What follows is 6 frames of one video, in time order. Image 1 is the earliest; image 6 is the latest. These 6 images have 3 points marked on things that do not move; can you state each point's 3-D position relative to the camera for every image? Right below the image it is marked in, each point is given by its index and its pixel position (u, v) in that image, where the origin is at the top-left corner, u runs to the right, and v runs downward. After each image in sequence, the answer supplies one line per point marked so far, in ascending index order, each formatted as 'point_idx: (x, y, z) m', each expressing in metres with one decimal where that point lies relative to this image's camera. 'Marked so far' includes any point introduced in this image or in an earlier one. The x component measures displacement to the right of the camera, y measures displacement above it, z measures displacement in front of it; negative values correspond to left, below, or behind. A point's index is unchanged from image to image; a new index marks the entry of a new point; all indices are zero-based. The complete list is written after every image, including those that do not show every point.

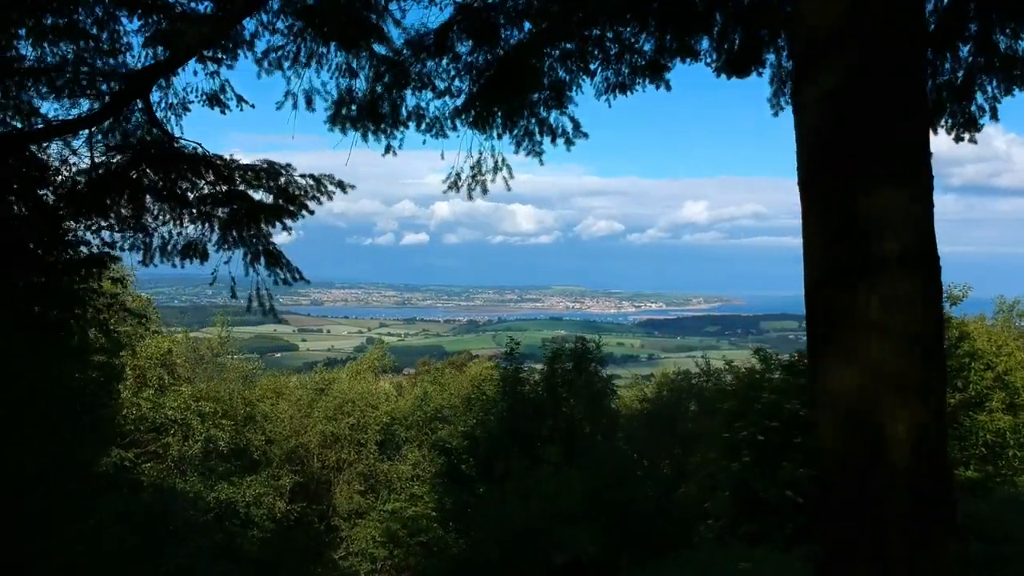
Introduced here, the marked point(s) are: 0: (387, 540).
0: (-3.0, -6.0, +18.4) m
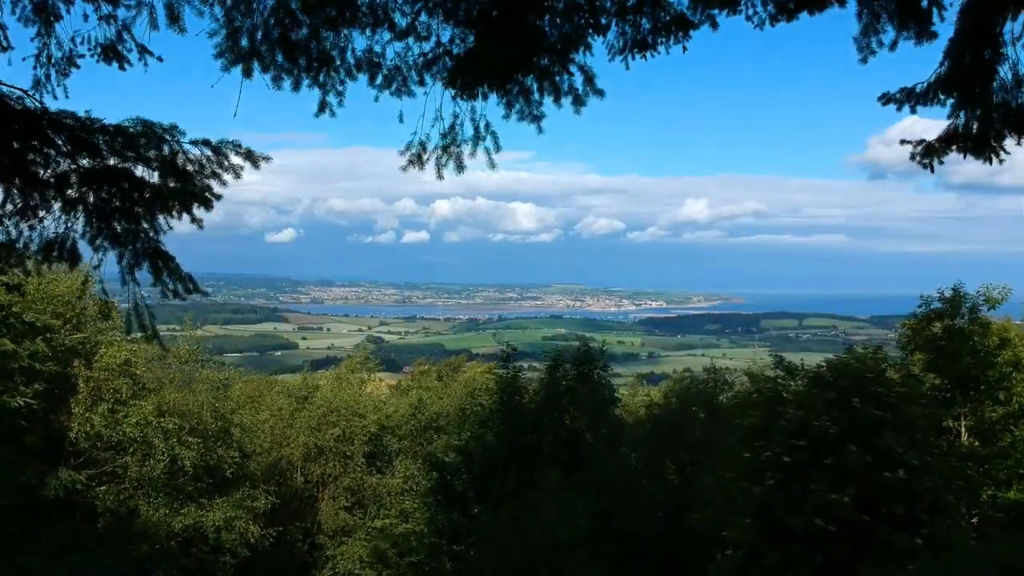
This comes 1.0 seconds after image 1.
0: (-3.0, -6.0, +17.6) m
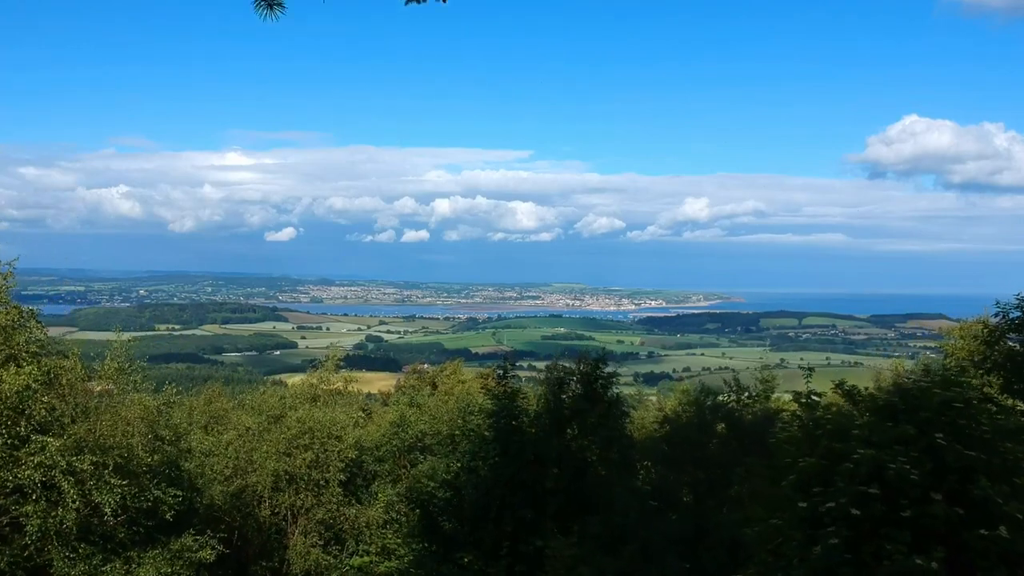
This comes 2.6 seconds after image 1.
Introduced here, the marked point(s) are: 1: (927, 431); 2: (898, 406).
0: (-3.1, -6.1, +16.2) m
1: (+3.4, -1.2, +6.4) m
2: (+3.3, -1.0, +6.8) m
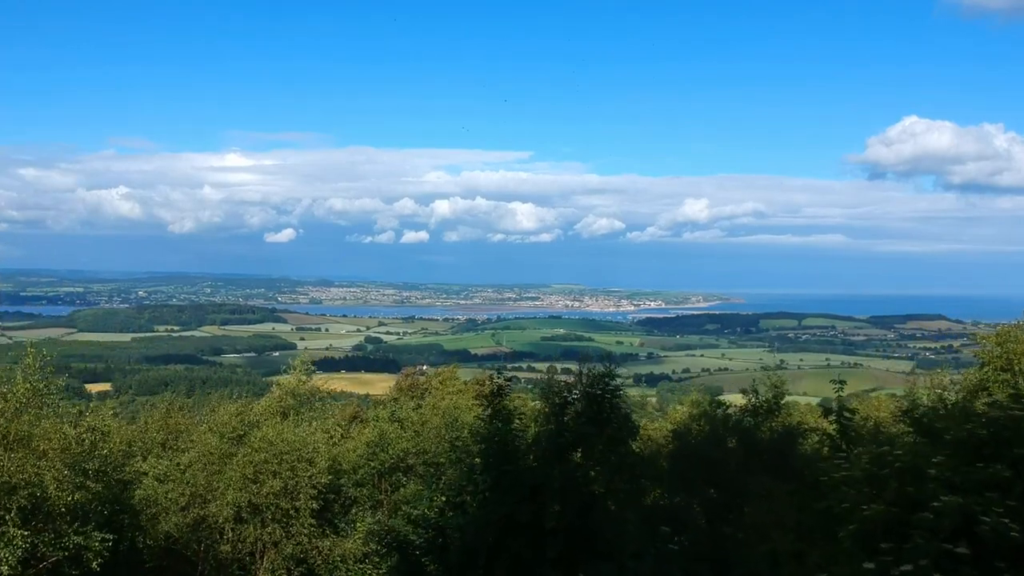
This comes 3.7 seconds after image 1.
0: (-3.1, -6.1, +15.2) m
1: (+3.3, -1.2, +5.4) m
2: (+3.3, -1.1, +5.8) m
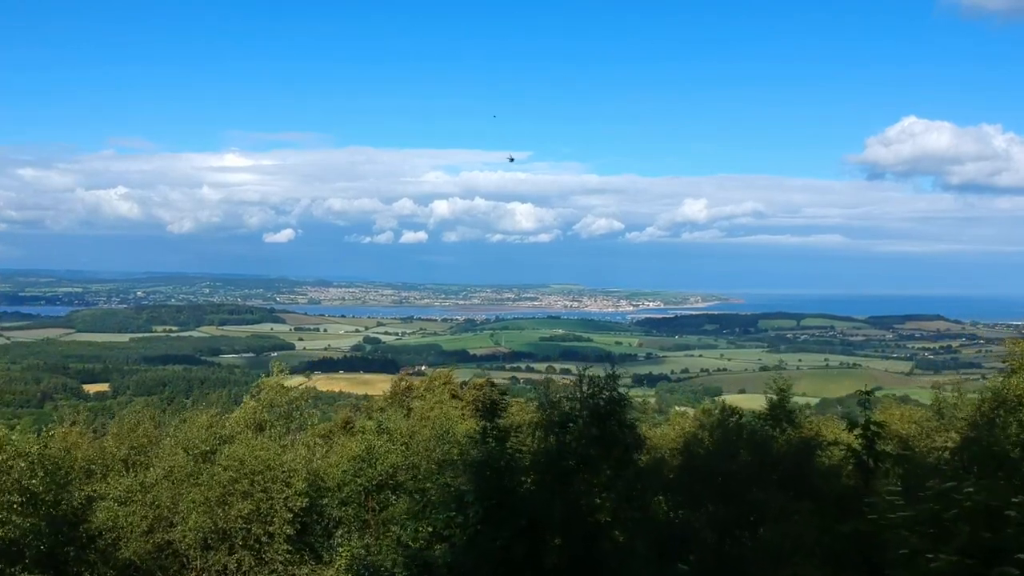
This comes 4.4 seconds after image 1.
0: (-3.2, -6.1, +14.3) m
1: (+3.3, -1.2, +4.5) m
2: (+3.3, -1.1, +5.0) m
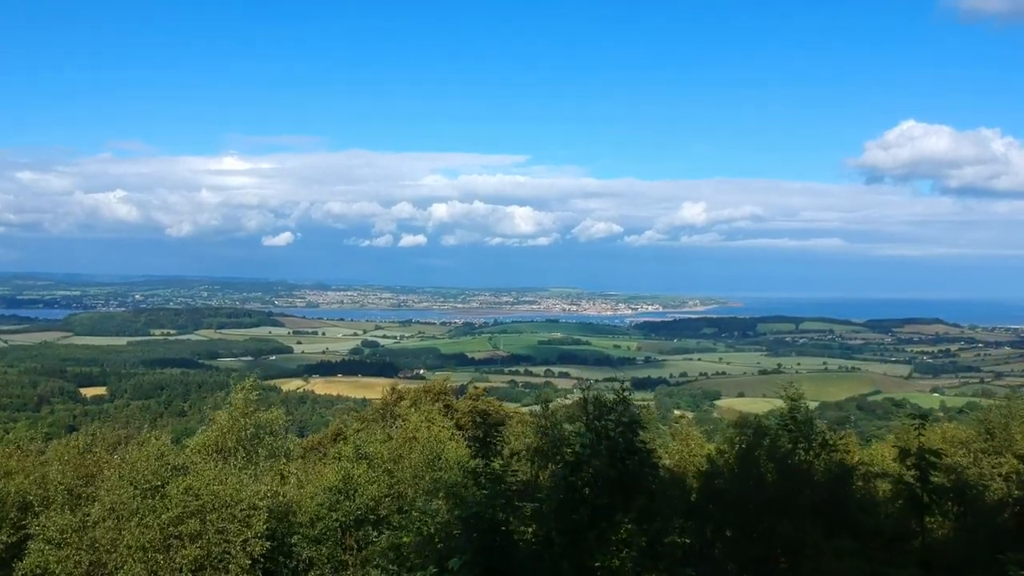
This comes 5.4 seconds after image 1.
0: (-3.4, -6.3, +13.7) m
1: (+3.1, -1.4, +3.9) m
2: (+3.1, -1.2, +4.4) m
